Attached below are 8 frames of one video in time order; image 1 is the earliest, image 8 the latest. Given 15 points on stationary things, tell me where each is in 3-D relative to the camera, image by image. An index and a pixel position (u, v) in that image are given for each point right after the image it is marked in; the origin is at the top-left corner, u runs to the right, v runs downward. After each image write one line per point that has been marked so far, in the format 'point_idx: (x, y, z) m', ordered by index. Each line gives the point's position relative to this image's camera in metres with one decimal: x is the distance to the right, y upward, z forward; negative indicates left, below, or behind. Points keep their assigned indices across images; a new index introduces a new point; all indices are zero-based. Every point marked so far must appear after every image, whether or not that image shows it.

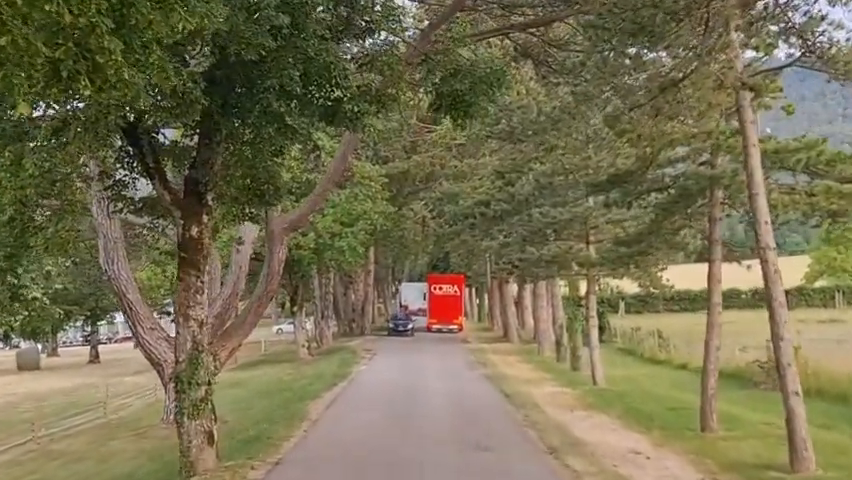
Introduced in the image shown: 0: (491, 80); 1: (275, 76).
0: (+0.9, +2.3, +15.6) m
1: (-1.9, +2.0, +13.3) m
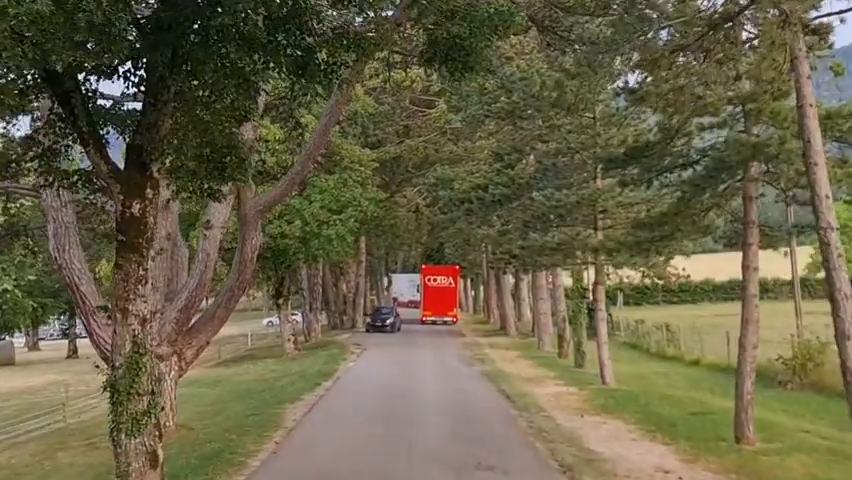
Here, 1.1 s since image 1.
0: (+0.8, +2.6, +13.0) m
1: (-2.0, +2.2, +10.8) m
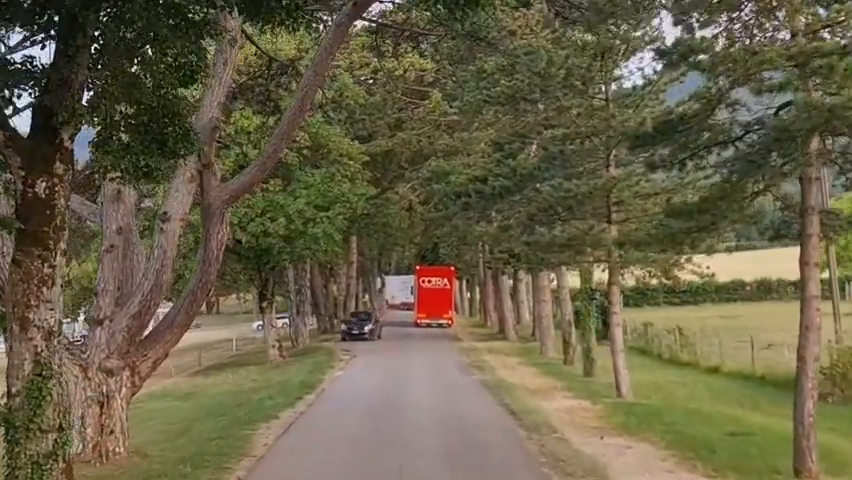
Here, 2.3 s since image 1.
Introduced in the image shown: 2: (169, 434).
0: (+0.7, +2.7, +10.2) m
1: (-2.0, +2.3, +8.0) m
2: (-4.7, -3.5, +19.9) m
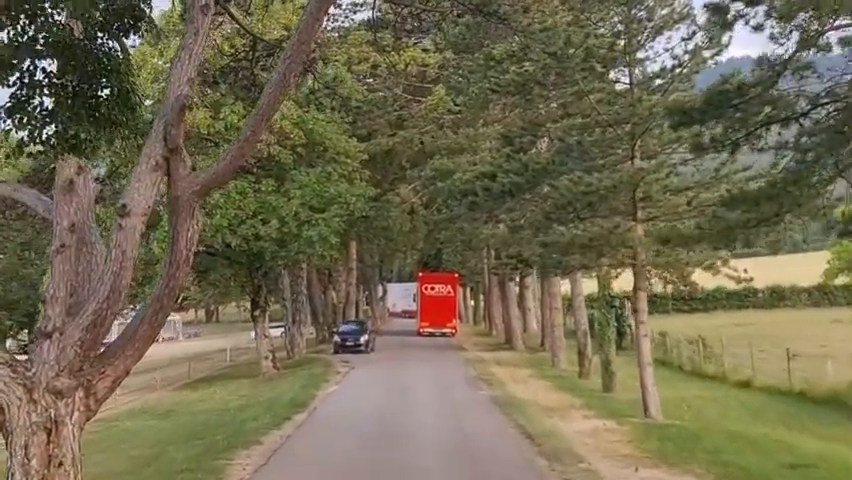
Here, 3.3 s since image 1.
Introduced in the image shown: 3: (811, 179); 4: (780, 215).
0: (+0.8, +2.8, +7.7) m
1: (-2.0, +2.4, +5.5) m
2: (-4.6, -3.5, +17.4) m
3: (+4.1, +0.6, +11.6) m
4: (+3.9, +0.3, +12.2) m
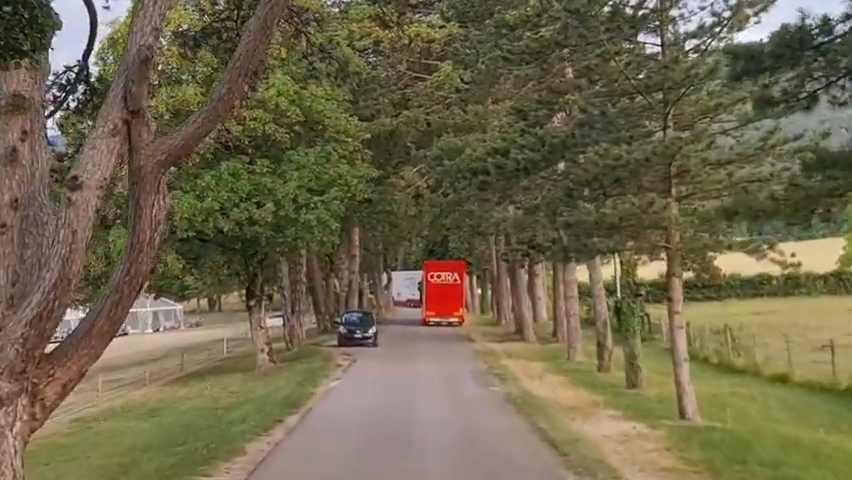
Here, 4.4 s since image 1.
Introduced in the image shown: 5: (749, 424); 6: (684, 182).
0: (+0.8, +2.9, +5.4) m
1: (-1.9, +2.6, +3.1) m
2: (-4.5, -3.3, +15.1) m
3: (+4.2, +0.9, +9.3) m
4: (+4.0, +0.5, +9.9) m
5: (+5.4, -3.1, +18.2) m
6: (+4.4, +1.0, +18.5) m
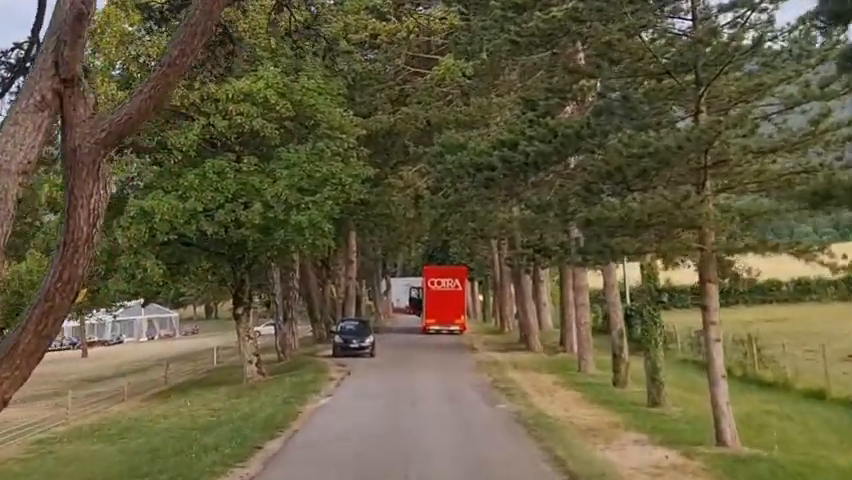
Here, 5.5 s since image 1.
0: (+0.8, +3.0, +3.1) m
1: (-2.0, +2.7, +0.8) m
2: (-4.5, -3.2, +12.7) m
3: (+4.1, +0.9, +7.0) m
4: (+4.0, +0.6, +7.6) m
5: (+5.4, -3.1, +15.9) m
6: (+4.4, +1.0, +16.1) m
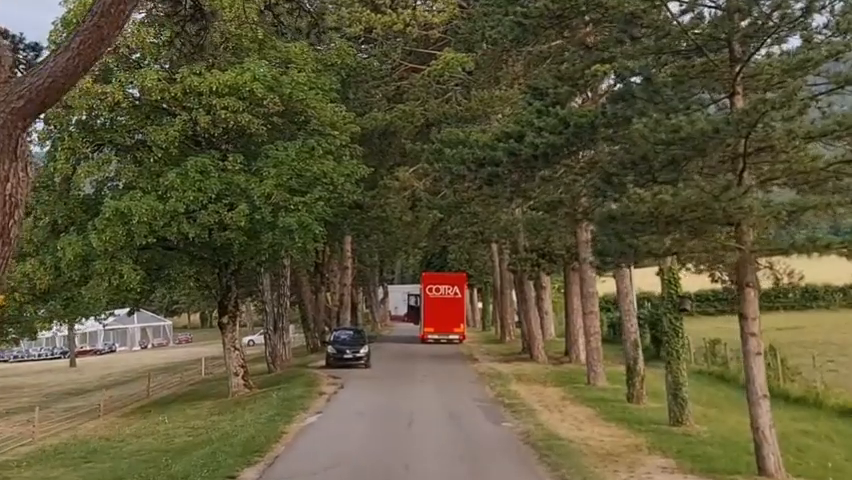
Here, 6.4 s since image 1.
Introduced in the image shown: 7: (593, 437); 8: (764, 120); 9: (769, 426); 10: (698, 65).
0: (+0.8, +3.1, +1.1) m
1: (-2.0, +2.8, -1.2) m
2: (-4.5, -3.2, +10.7) m
3: (+4.1, +1.0, +4.9) m
4: (+4.0, +0.7, +5.5) m
5: (+5.4, -3.0, +13.8) m
6: (+4.3, +1.0, +14.1) m
7: (+2.8, -3.3, +18.2) m
8: (+4.1, +1.5, +13.4) m
9: (+4.4, -2.4, +14.1) m
10: (+3.7, +2.4, +15.0) m
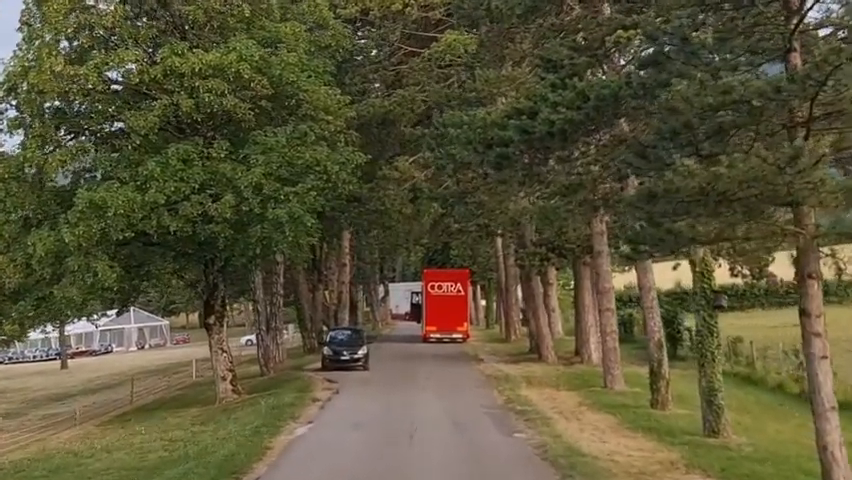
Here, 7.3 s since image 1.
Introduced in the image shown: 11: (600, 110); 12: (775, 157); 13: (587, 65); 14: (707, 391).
0: (+0.8, +3.3, -1.2) m
1: (-2.0, +2.9, -3.4) m
2: (-4.5, -3.1, +8.5) m
3: (+4.1, +1.2, +2.7) m
4: (+4.0, +0.8, +3.3) m
5: (+5.4, -2.8, +11.6) m
6: (+4.4, +1.2, +11.9) m
7: (+2.8, -3.1, +16.0) m
8: (+4.2, +1.6, +11.2) m
9: (+4.5, -2.2, +11.9) m
10: (+3.7, +2.6, +12.8) m
11: (+2.6, +1.9, +16.3) m
12: (+3.6, +0.8, +11.1) m
13: (+2.7, +3.0, +18.5) m
14: (+4.5, -2.4, +17.5) m
